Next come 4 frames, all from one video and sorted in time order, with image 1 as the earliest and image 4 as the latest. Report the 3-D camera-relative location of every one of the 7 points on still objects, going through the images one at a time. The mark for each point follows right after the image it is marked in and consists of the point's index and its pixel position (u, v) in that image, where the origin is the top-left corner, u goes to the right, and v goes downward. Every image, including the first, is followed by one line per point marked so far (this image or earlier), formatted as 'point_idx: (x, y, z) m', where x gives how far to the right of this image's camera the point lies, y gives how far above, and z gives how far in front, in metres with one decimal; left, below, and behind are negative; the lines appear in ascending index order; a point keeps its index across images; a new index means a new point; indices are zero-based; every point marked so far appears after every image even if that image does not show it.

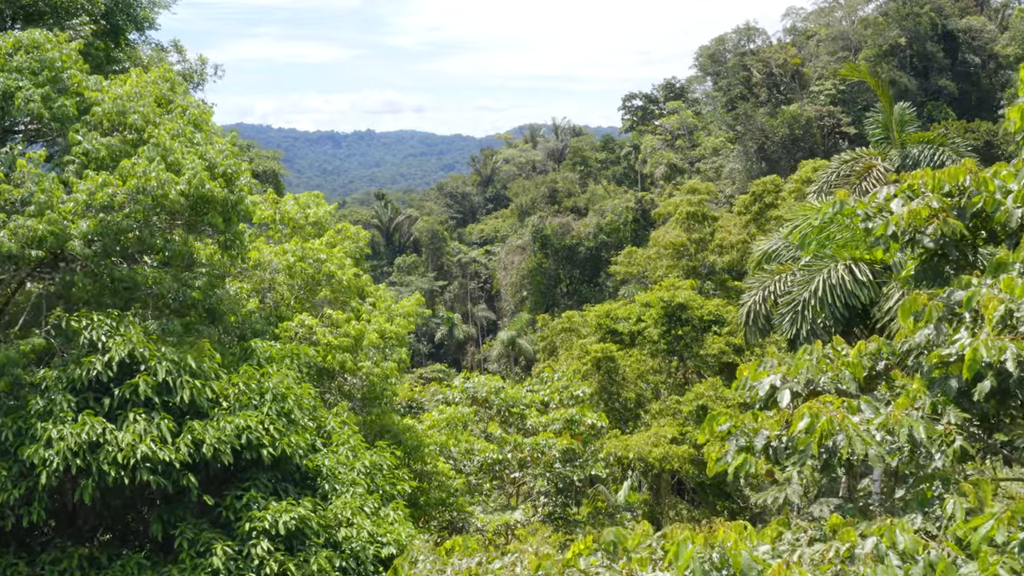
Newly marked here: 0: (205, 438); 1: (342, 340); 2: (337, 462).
0: (-2.4, -1.1, +5.4) m
1: (-1.9, -0.6, +7.8) m
2: (-1.6, -1.6, +6.4) m
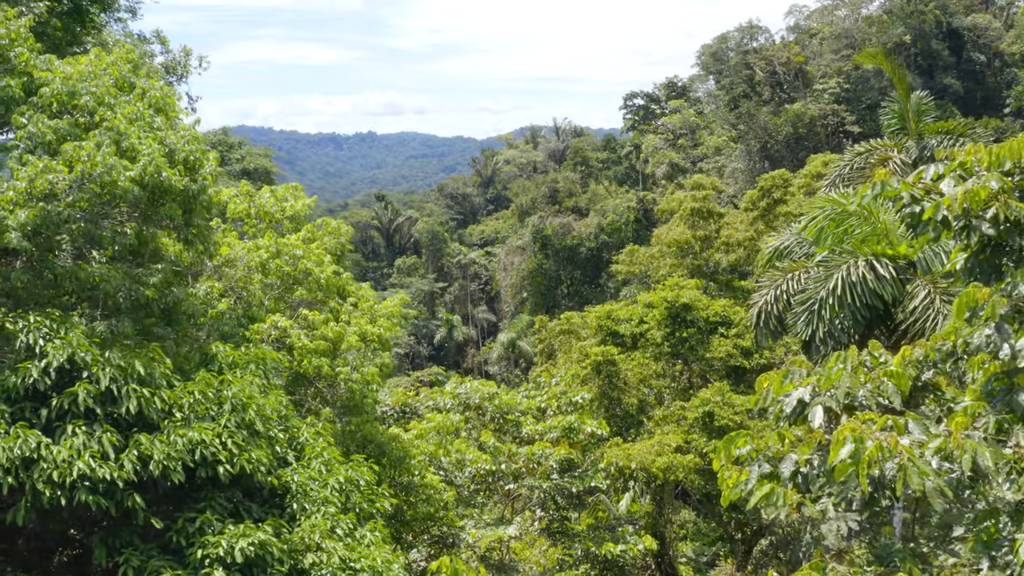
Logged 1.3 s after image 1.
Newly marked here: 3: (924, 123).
0: (-2.5, -1.1, +4.8) m
1: (-2.0, -0.6, +7.1) m
2: (-1.7, -1.6, +5.8) m
3: (+6.5, +2.6, +11.0) m
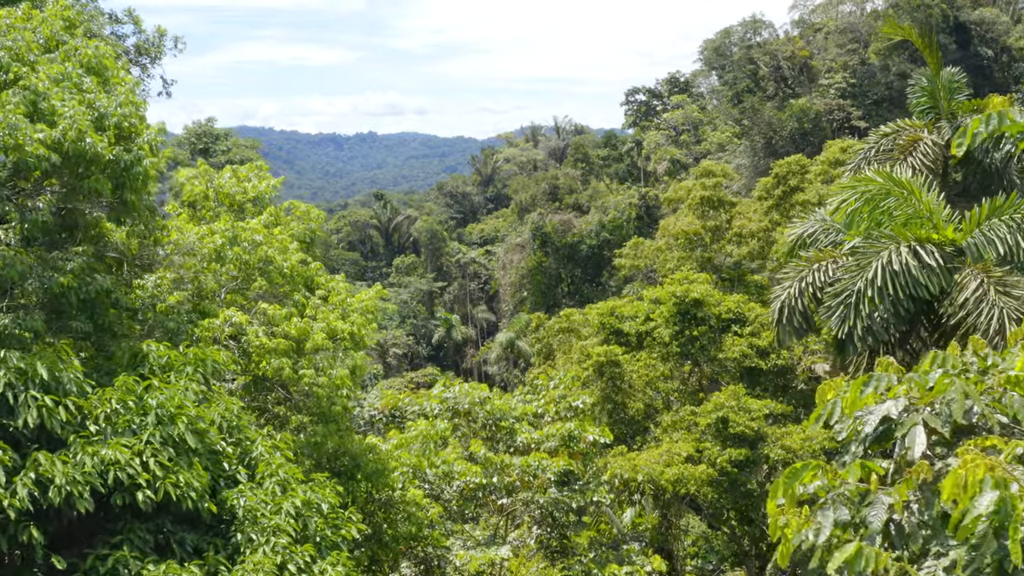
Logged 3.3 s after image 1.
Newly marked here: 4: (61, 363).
0: (-2.6, -1.0, +3.8) m
1: (-2.1, -0.5, +6.2) m
2: (-1.8, -1.5, +4.9) m
3: (+6.4, +2.7, +10.0) m
4: (-2.8, -0.5, +4.4) m
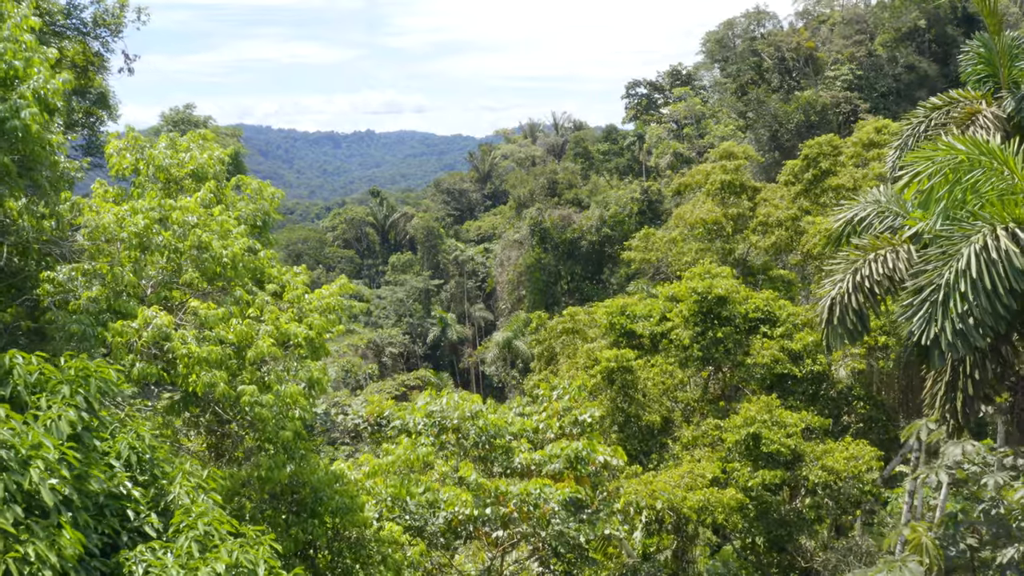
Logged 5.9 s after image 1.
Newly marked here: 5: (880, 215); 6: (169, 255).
0: (-2.6, -1.0, +2.6) m
1: (-2.1, -0.4, +4.9) m
2: (-1.8, -1.4, +3.6) m
3: (+6.4, +2.8, +8.8) m
4: (-2.8, -0.4, +3.1) m
5: (+3.7, +0.8, +7.1) m
6: (-2.7, +0.3, +5.4) m
